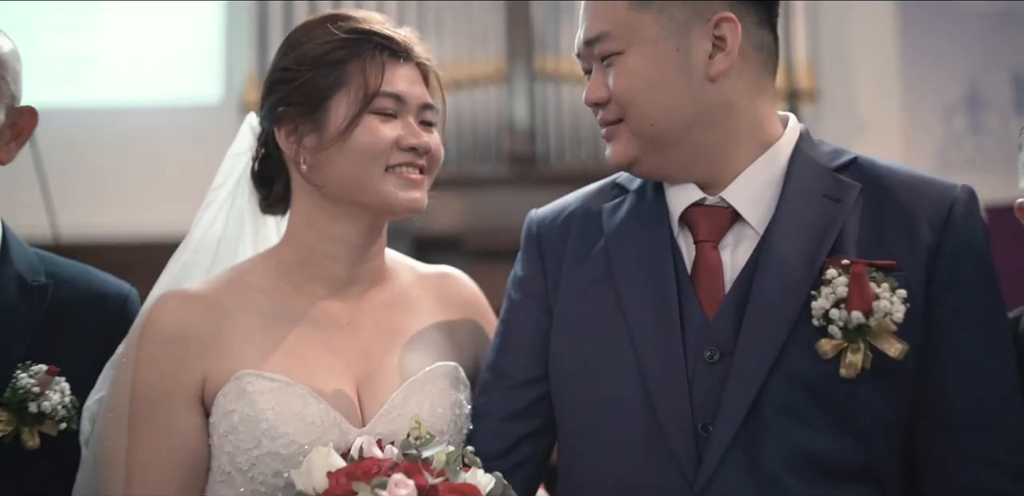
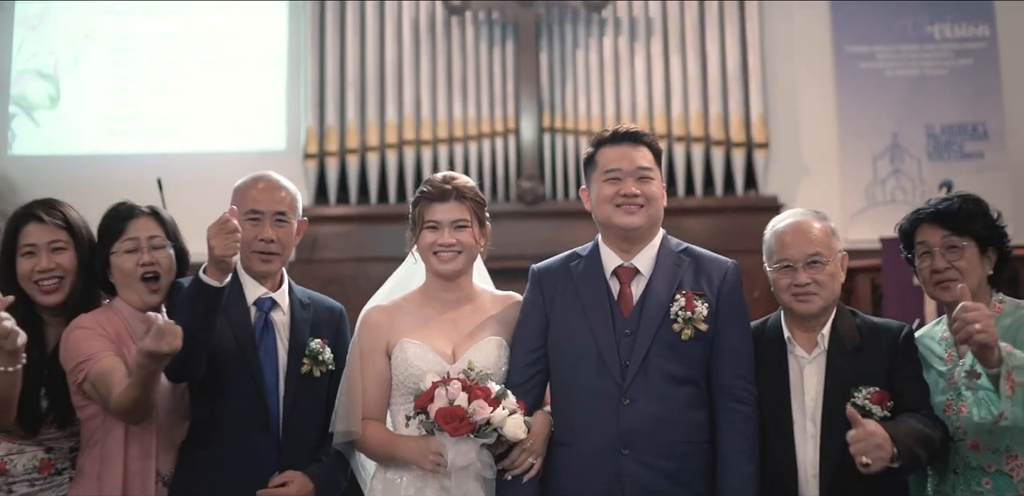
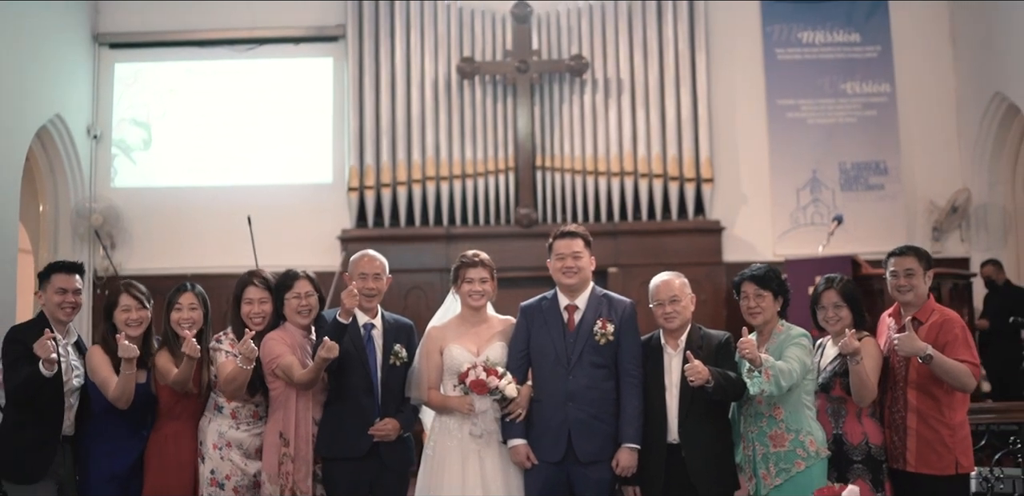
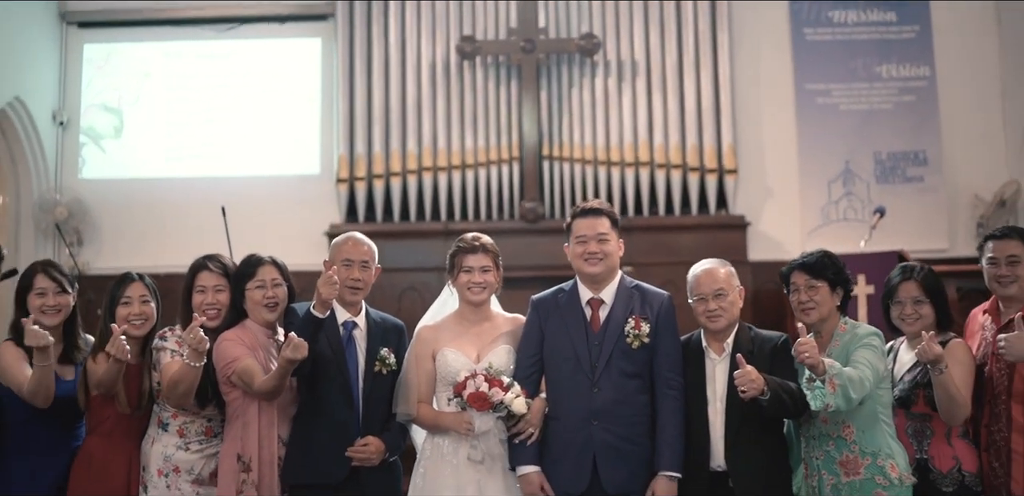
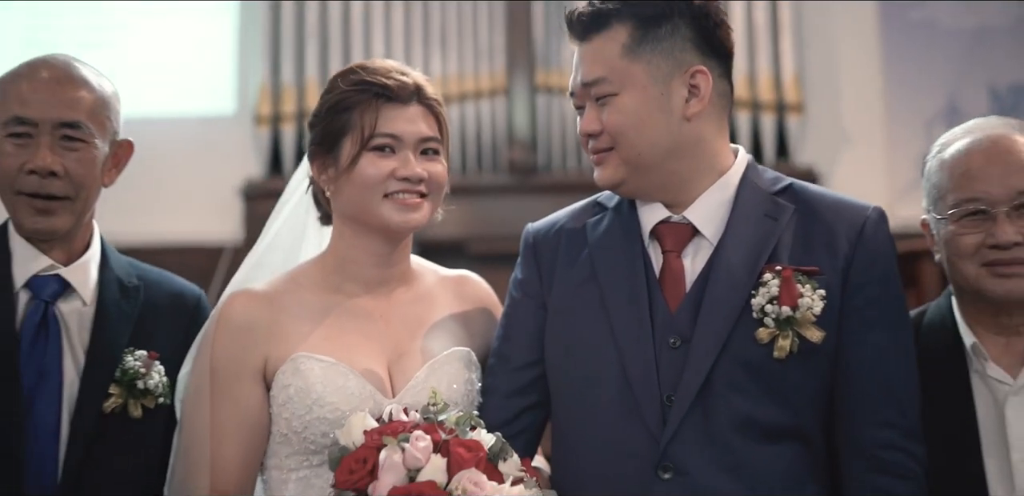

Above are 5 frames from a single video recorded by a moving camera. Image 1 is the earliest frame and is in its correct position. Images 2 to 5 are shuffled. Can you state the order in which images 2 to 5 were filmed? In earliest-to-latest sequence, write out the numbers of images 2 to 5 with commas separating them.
5, 2, 4, 3
